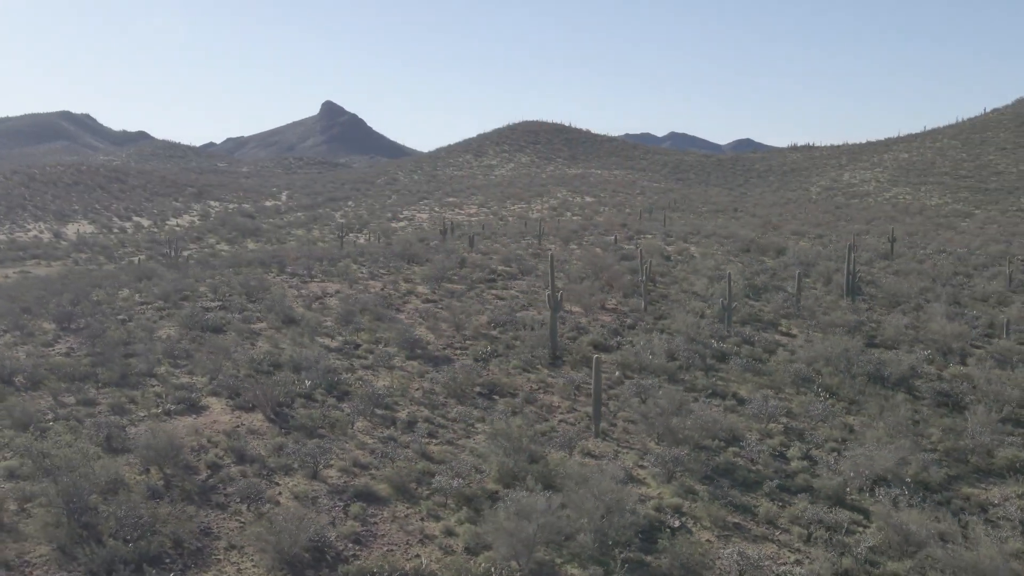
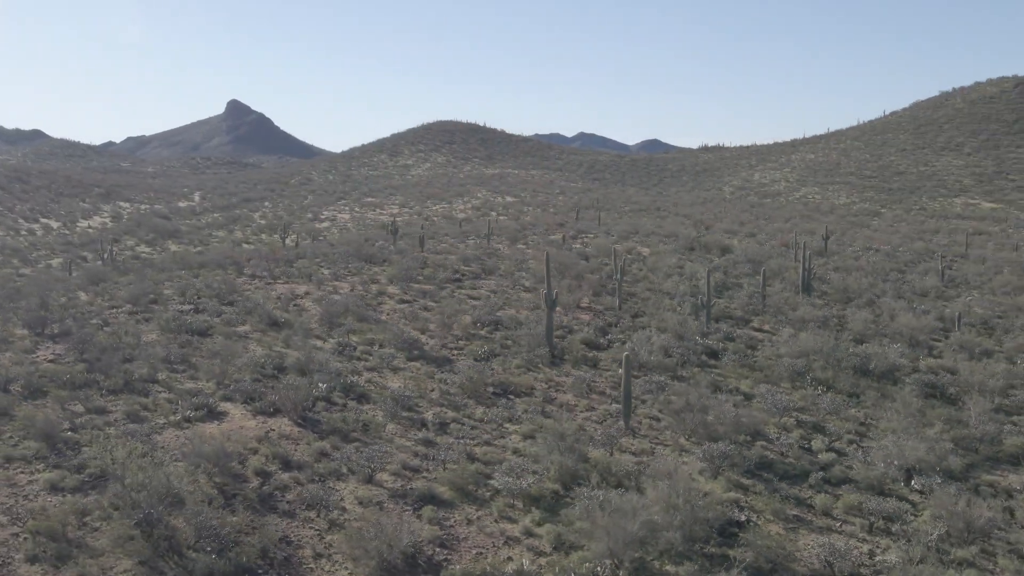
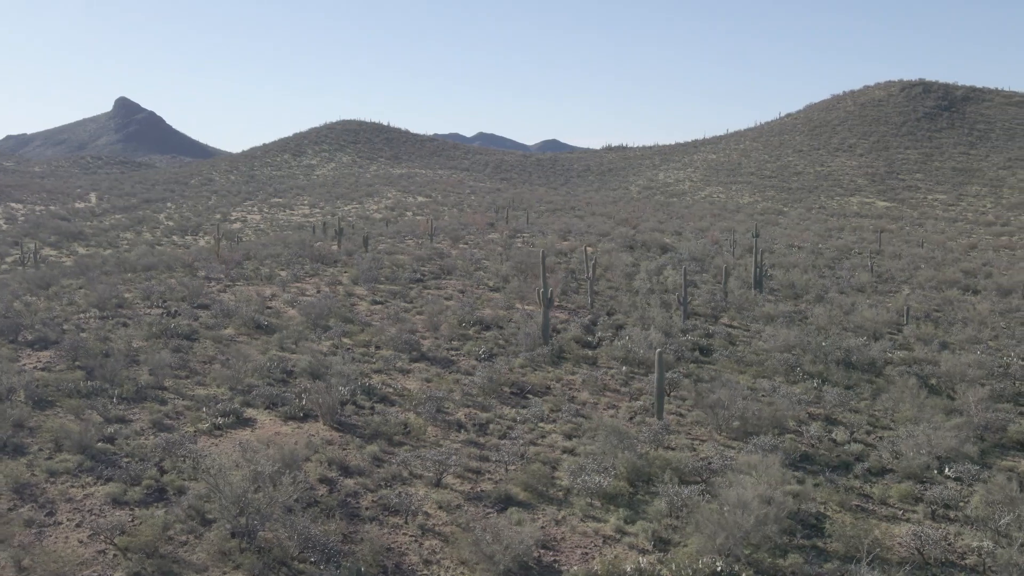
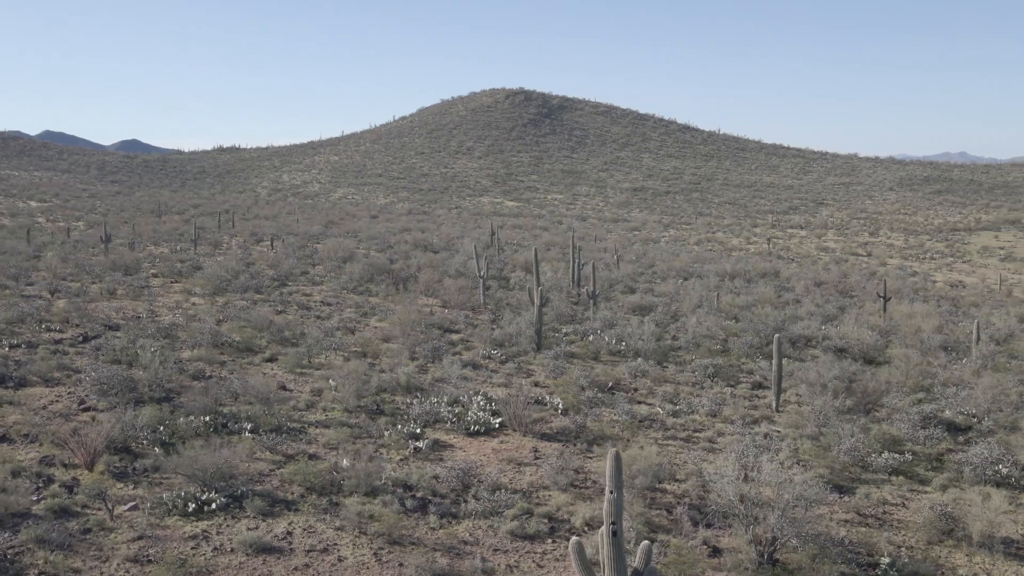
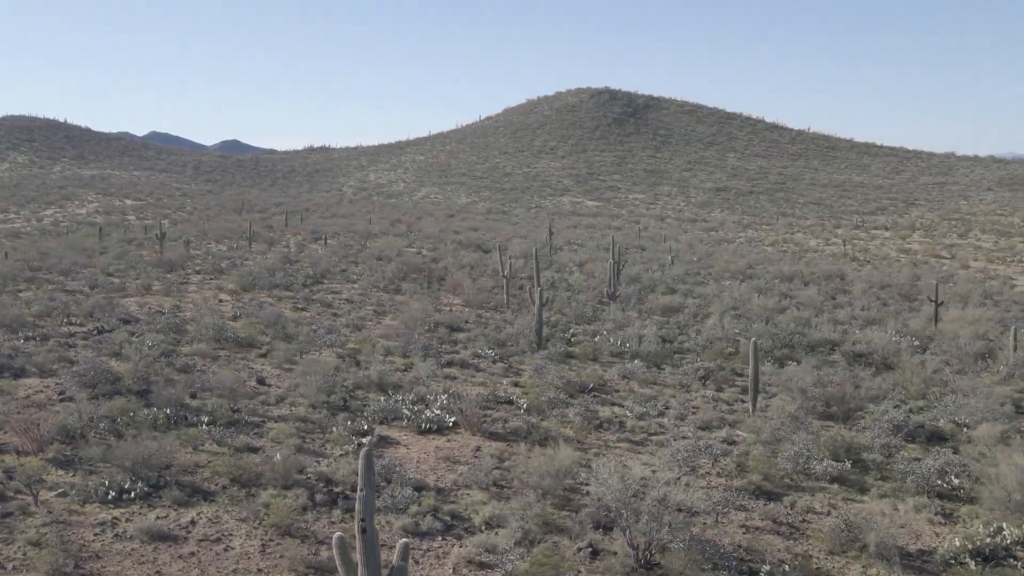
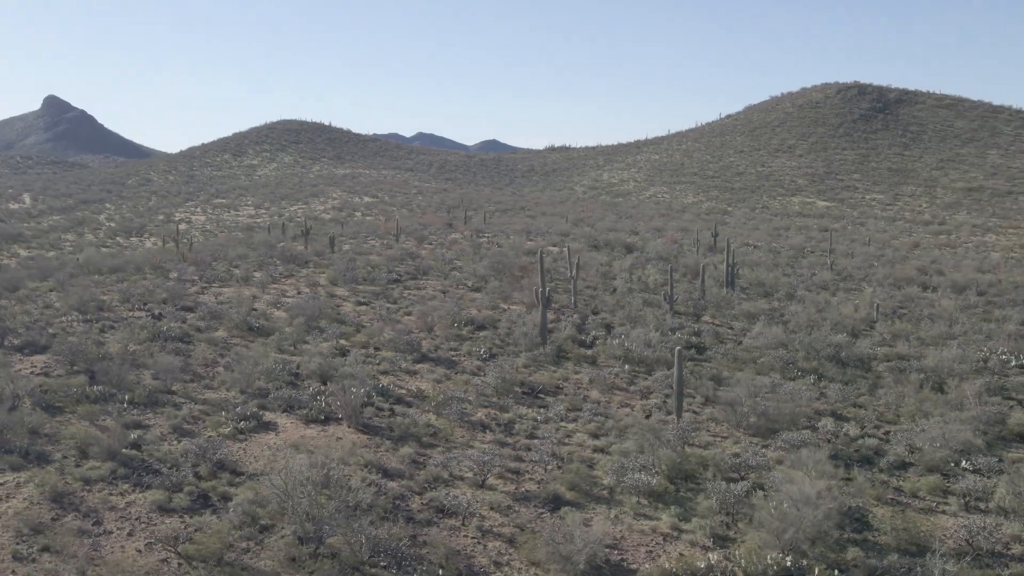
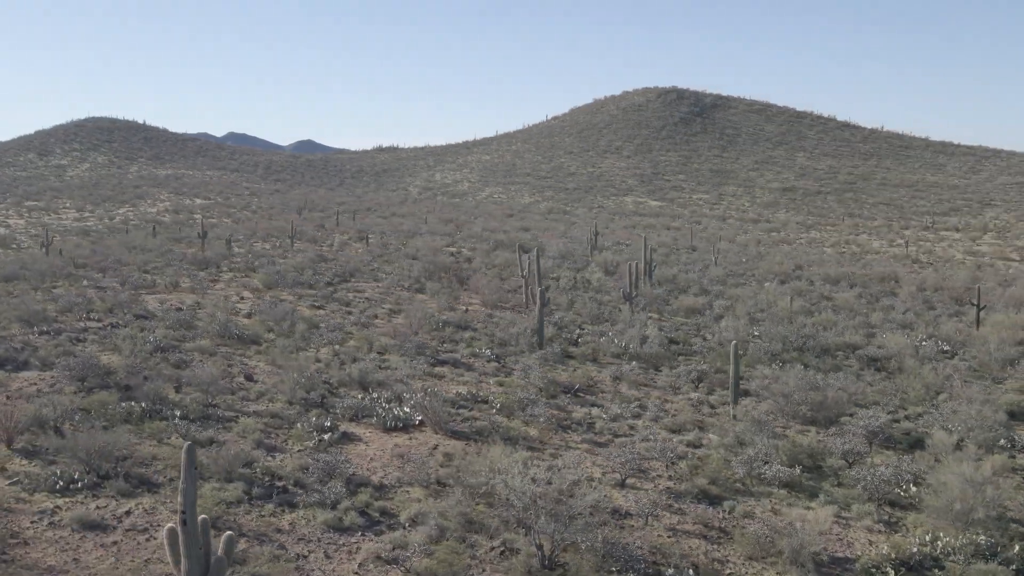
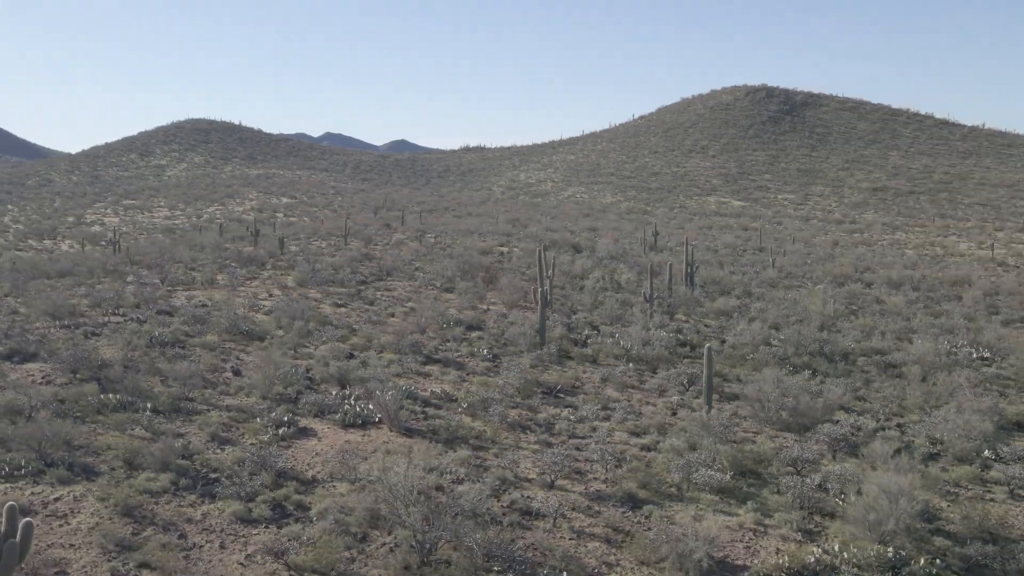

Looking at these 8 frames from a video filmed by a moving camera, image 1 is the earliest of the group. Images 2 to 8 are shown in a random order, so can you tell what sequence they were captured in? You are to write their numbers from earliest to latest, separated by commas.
2, 3, 6, 8, 7, 5, 4
